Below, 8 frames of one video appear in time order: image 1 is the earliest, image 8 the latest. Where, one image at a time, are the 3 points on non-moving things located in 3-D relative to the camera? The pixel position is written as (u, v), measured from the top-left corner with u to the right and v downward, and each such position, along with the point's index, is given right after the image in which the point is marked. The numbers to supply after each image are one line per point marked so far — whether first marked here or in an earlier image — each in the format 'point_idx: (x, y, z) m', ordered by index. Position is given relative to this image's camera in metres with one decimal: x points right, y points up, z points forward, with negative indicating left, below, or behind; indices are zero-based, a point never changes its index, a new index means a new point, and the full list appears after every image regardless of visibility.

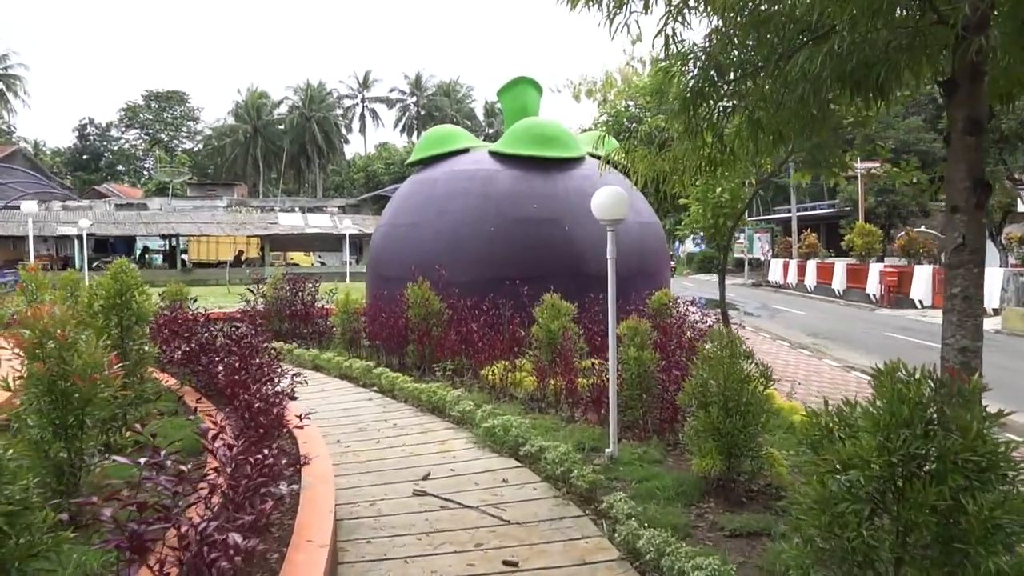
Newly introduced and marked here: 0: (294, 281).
0: (-2.6, +0.1, +9.2) m
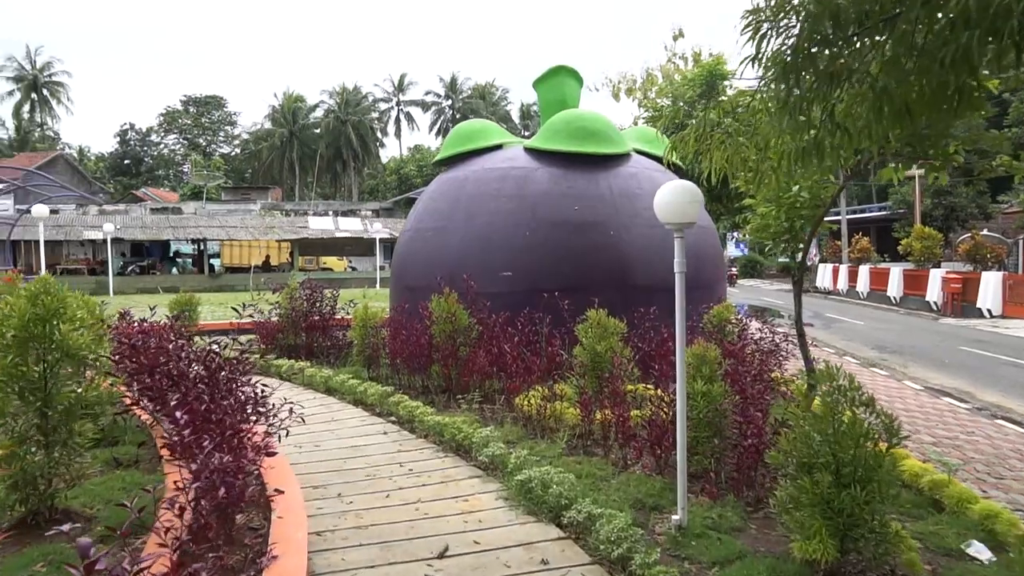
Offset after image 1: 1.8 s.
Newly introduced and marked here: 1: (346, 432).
0: (-2.2, 0.0, +8.4) m
1: (-1.1, -0.9, +5.1) m
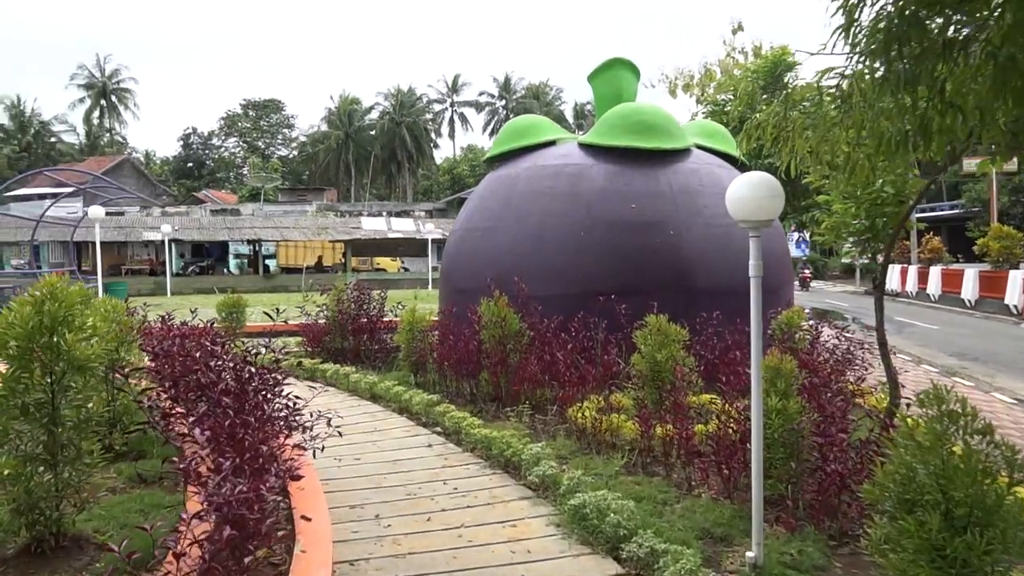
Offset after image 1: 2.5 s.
0: (-1.6, -0.1, +8.2) m
1: (-0.8, -1.0, +4.8) m
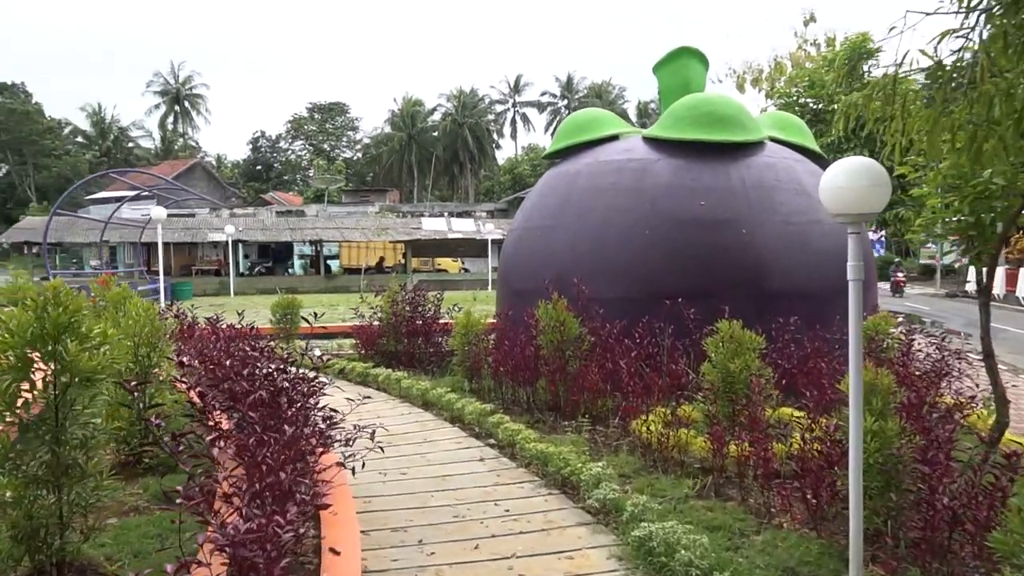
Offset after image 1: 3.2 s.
0: (-1.0, -0.1, +7.9) m
1: (-0.4, -1.0, +4.5) m
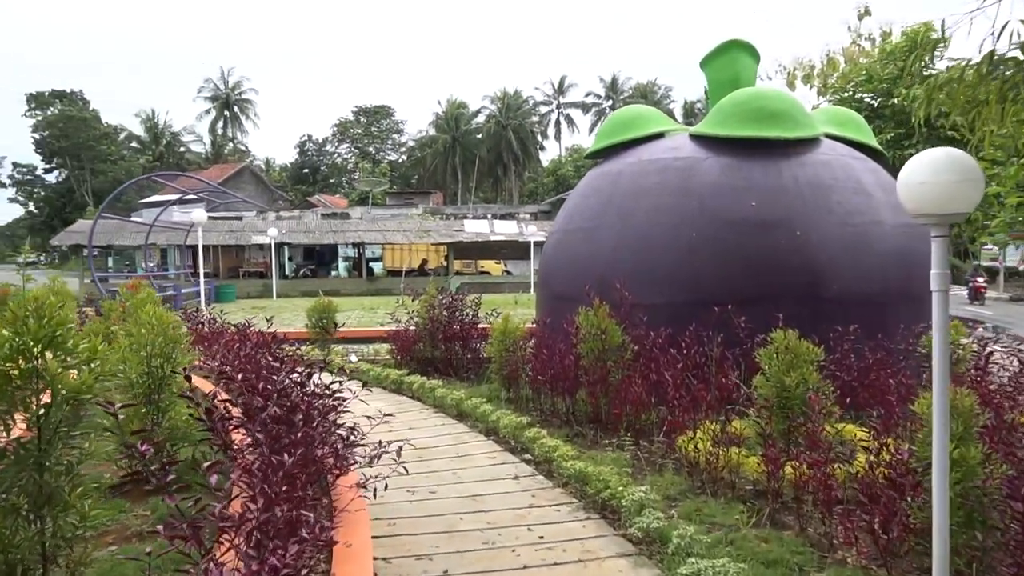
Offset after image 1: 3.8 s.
0: (-0.6, -0.1, +7.7) m
1: (-0.2, -1.0, +4.2) m
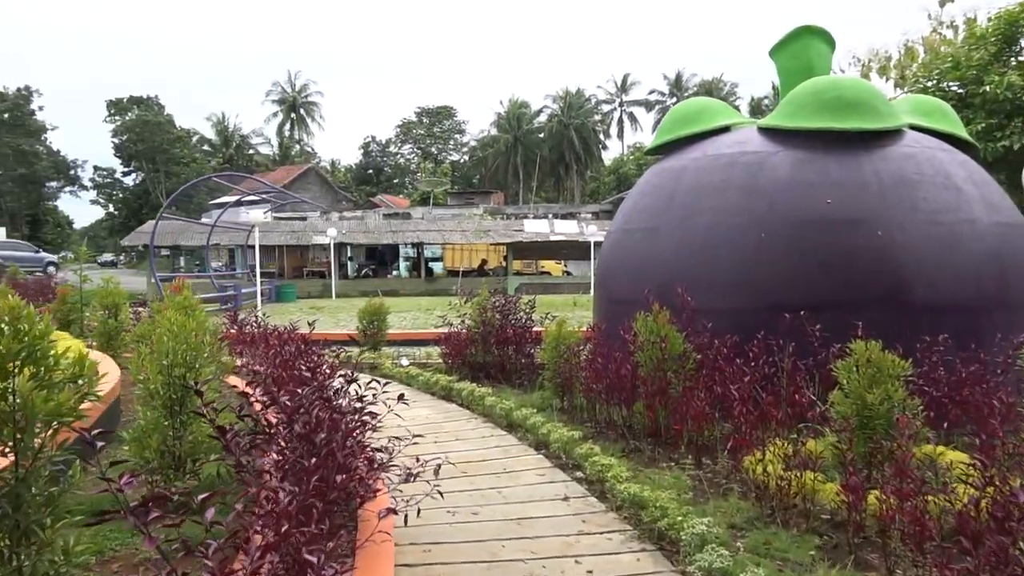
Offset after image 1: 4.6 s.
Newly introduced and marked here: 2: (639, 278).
0: (-0.1, -0.1, +7.4) m
1: (0.0, -1.0, +3.9) m
2: (+0.9, +0.1, +5.8) m
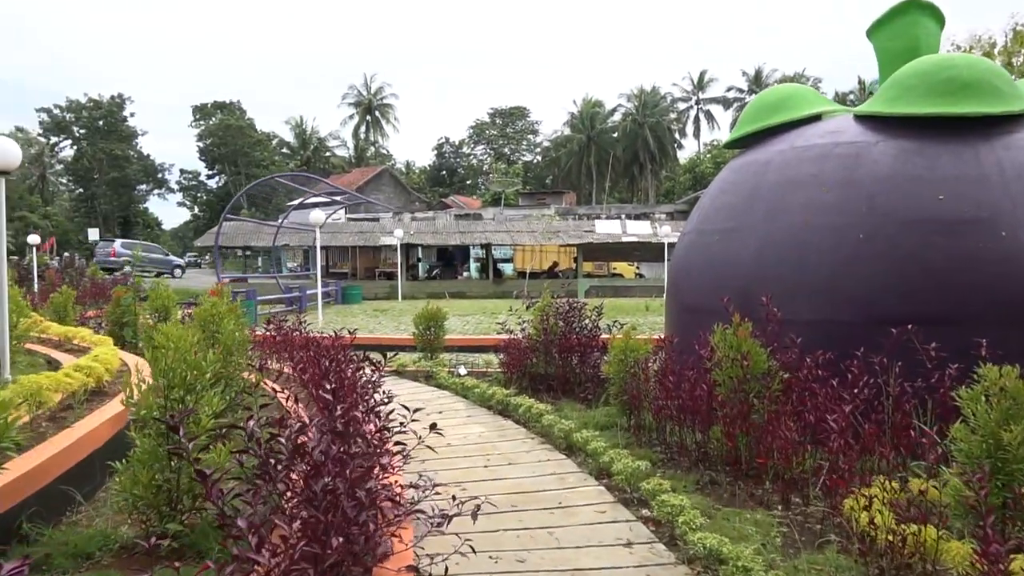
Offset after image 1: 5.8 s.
0: (+0.5, -0.2, +6.9) m
1: (+0.3, -1.1, +3.4) m
2: (+1.4, 0.0, +5.2) m
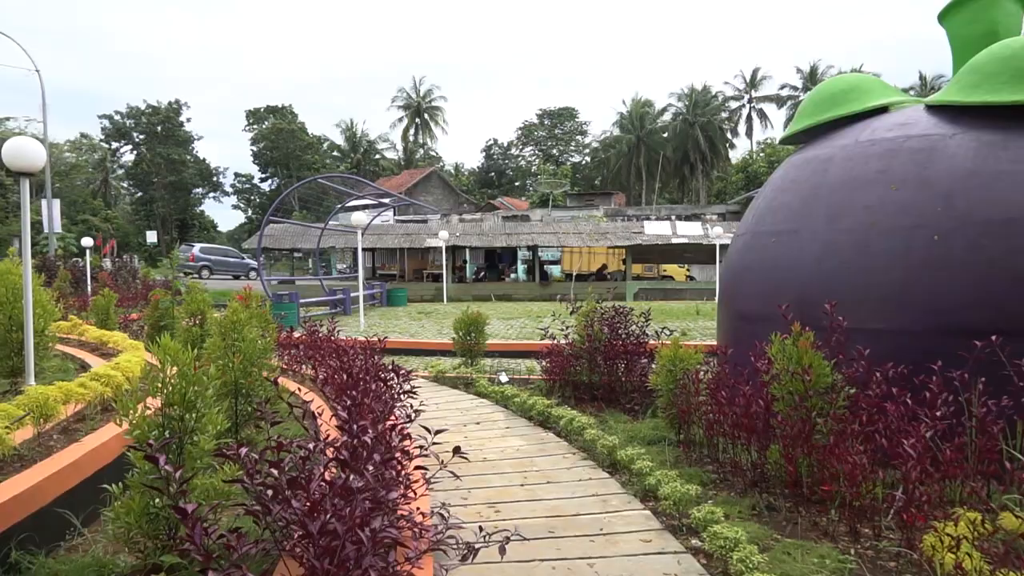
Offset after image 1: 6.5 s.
0: (+0.8, -0.2, +6.5) m
1: (+0.4, -1.1, +3.1) m
2: (+1.6, 0.0, +4.8) m
